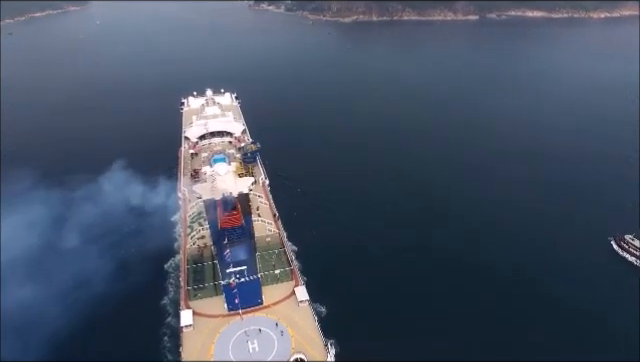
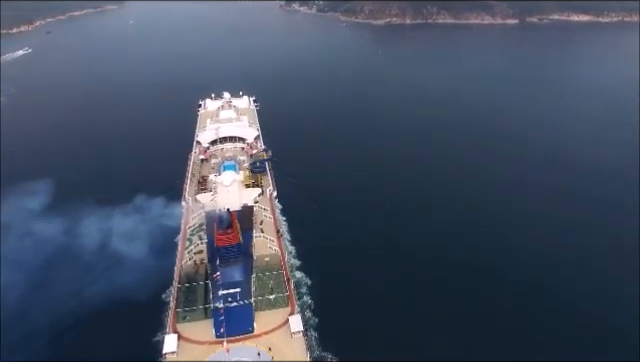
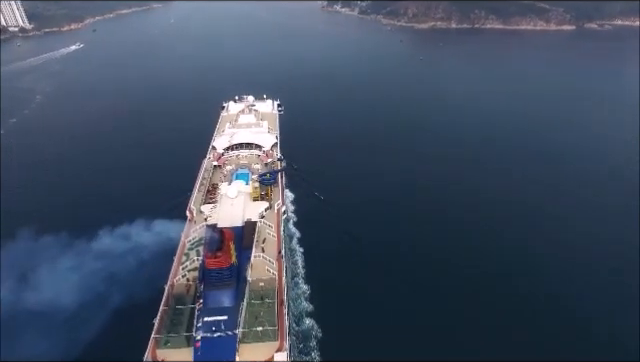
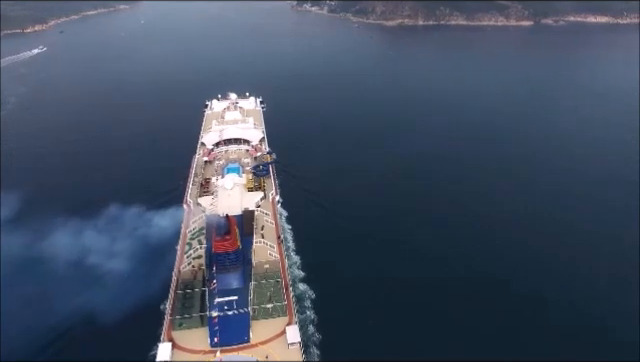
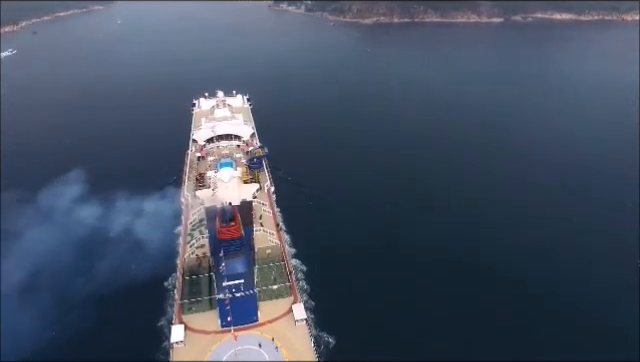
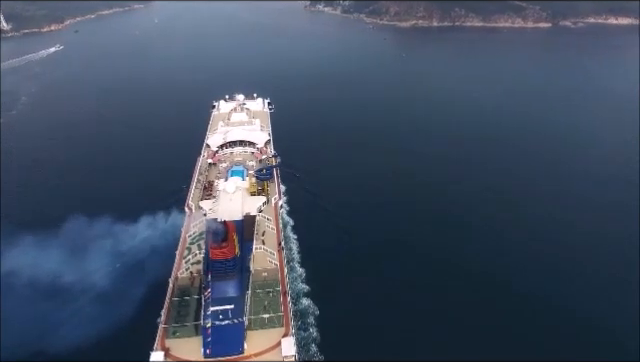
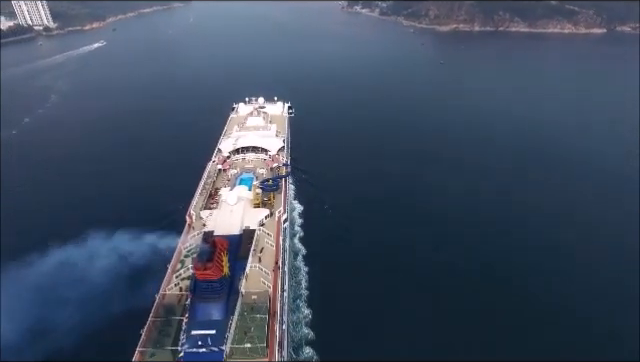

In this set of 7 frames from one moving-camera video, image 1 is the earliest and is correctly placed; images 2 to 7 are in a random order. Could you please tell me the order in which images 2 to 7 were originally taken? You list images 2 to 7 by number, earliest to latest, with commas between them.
5, 2, 4, 6, 3, 7
